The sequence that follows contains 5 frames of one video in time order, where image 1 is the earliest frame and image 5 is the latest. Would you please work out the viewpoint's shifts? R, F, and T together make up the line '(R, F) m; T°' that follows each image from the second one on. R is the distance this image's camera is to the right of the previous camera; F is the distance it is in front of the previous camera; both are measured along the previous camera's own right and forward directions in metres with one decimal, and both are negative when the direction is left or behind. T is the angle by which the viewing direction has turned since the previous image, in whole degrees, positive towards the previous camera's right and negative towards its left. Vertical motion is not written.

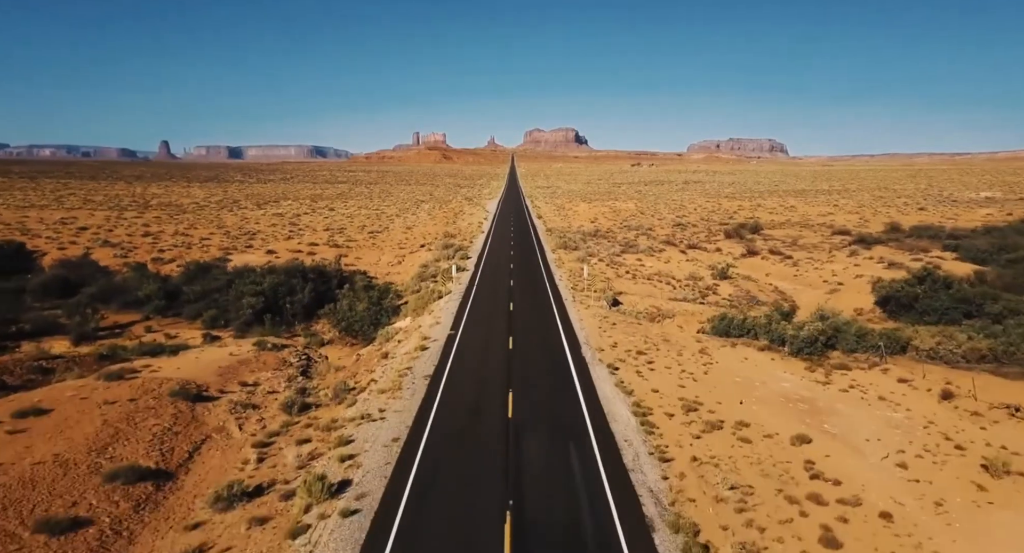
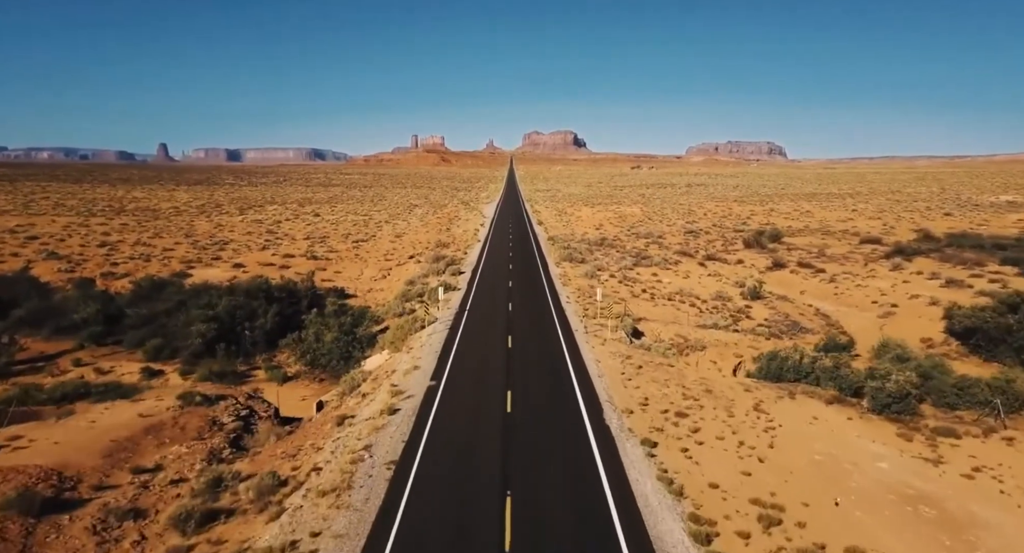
(0.0, +5.0) m; 0°
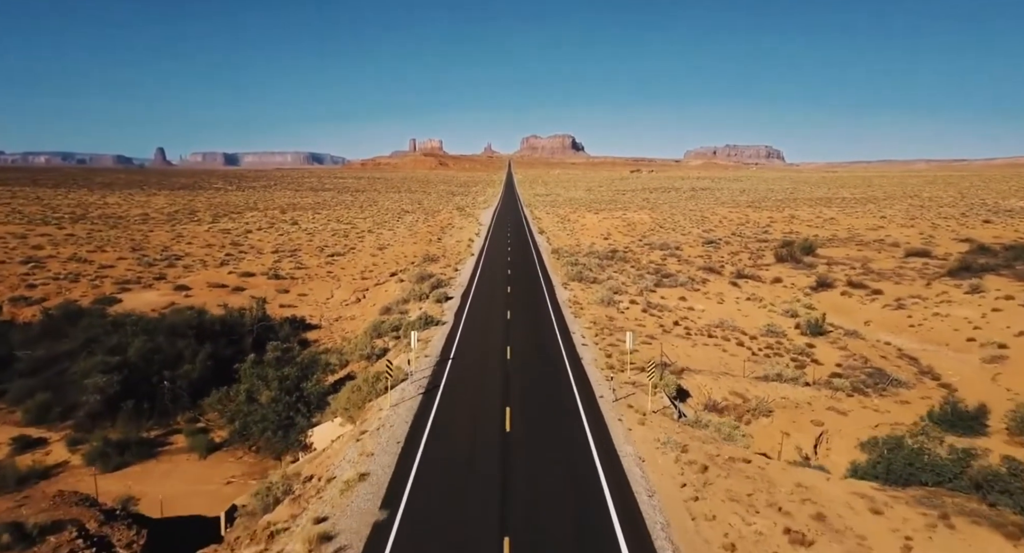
(0.0, +6.6) m; 0°
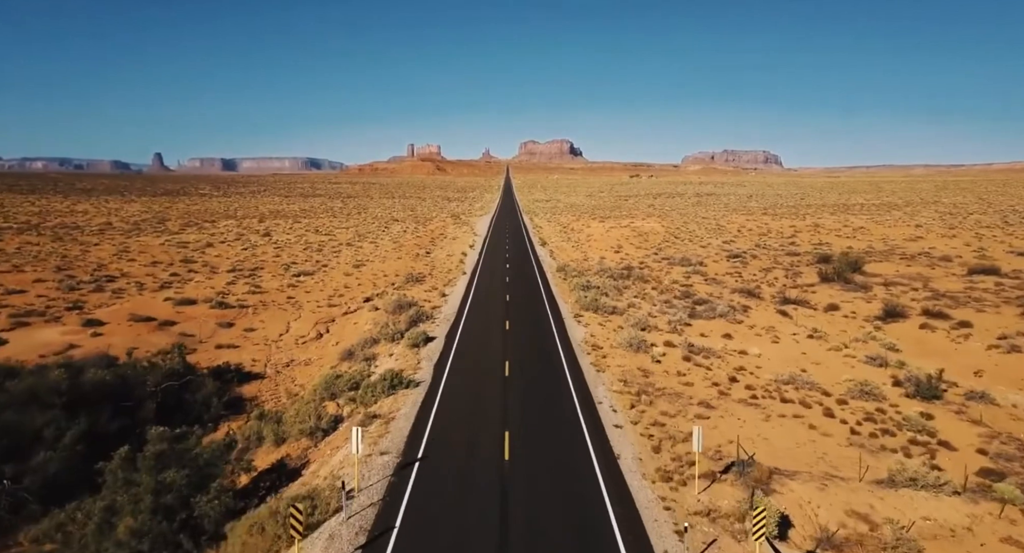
(0.0, +6.8) m; 0°
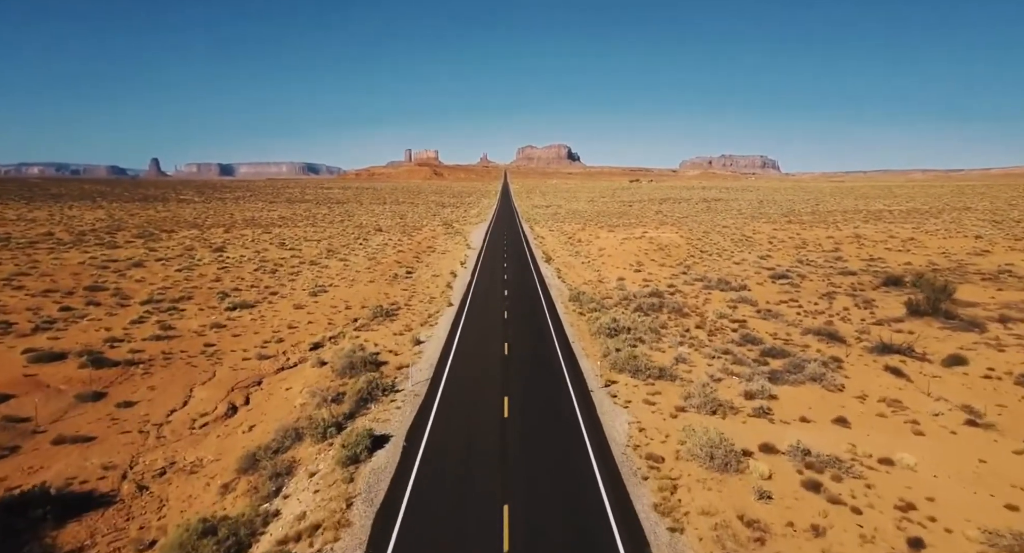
(-0.1, +8.8) m; 0°
